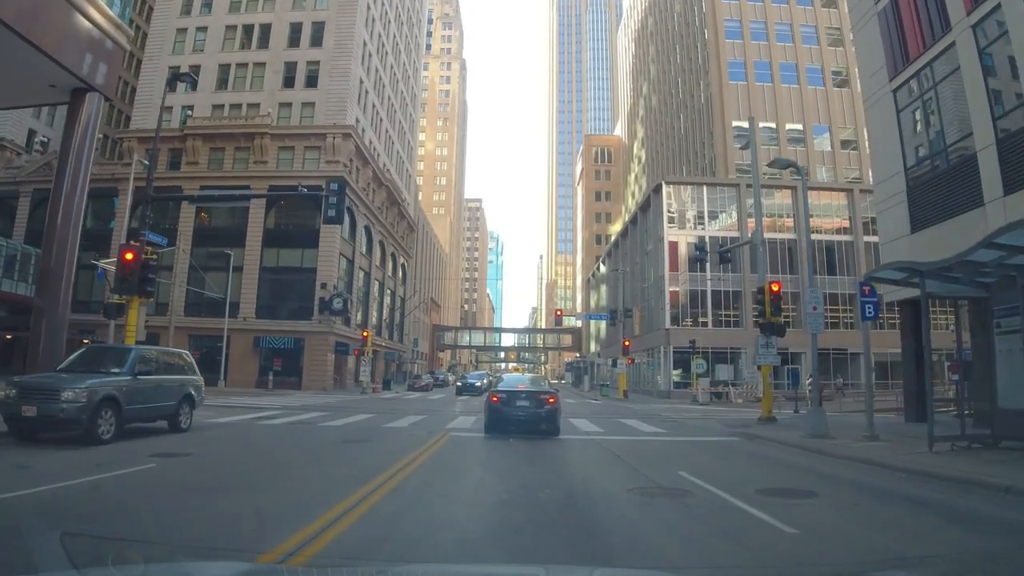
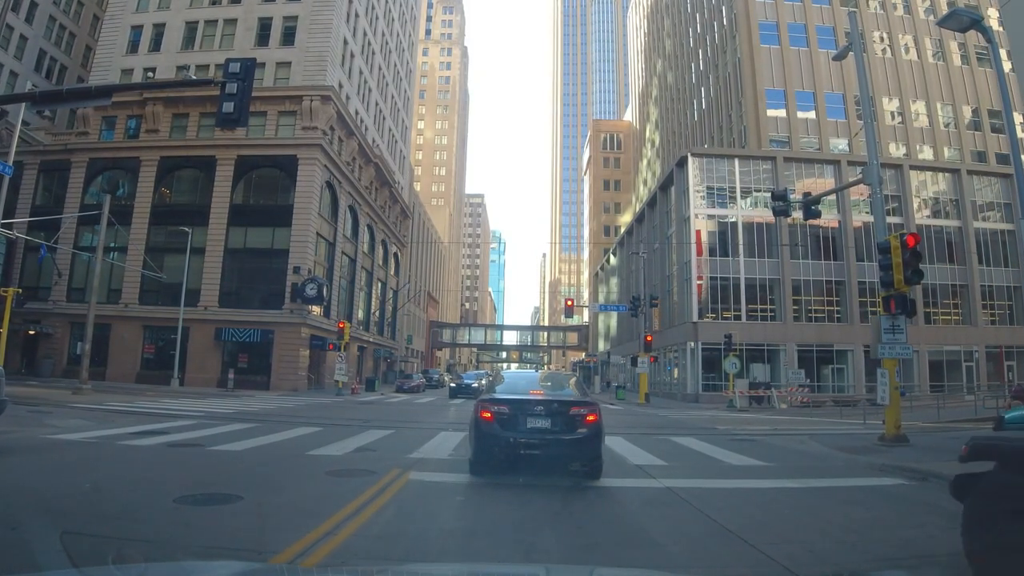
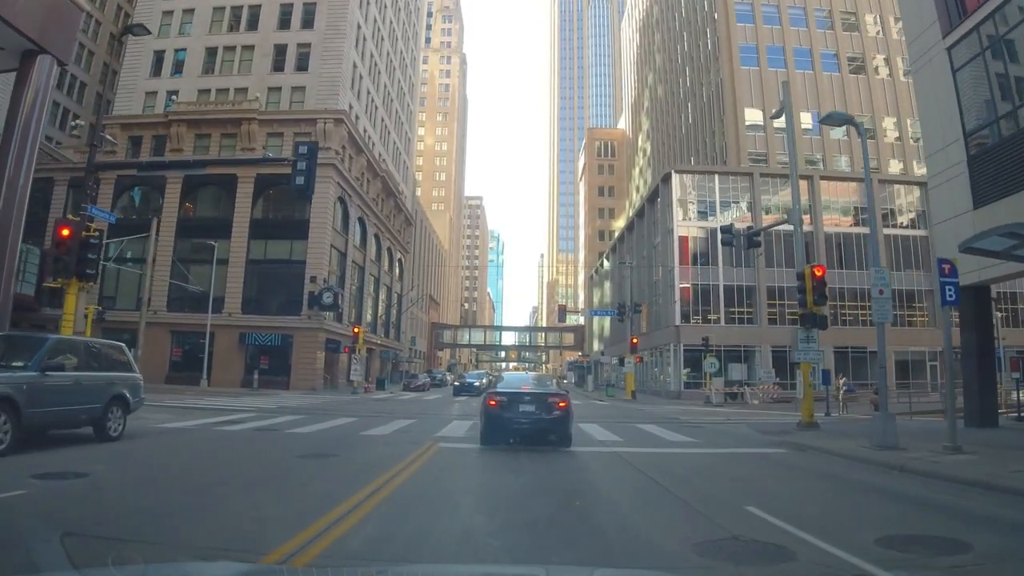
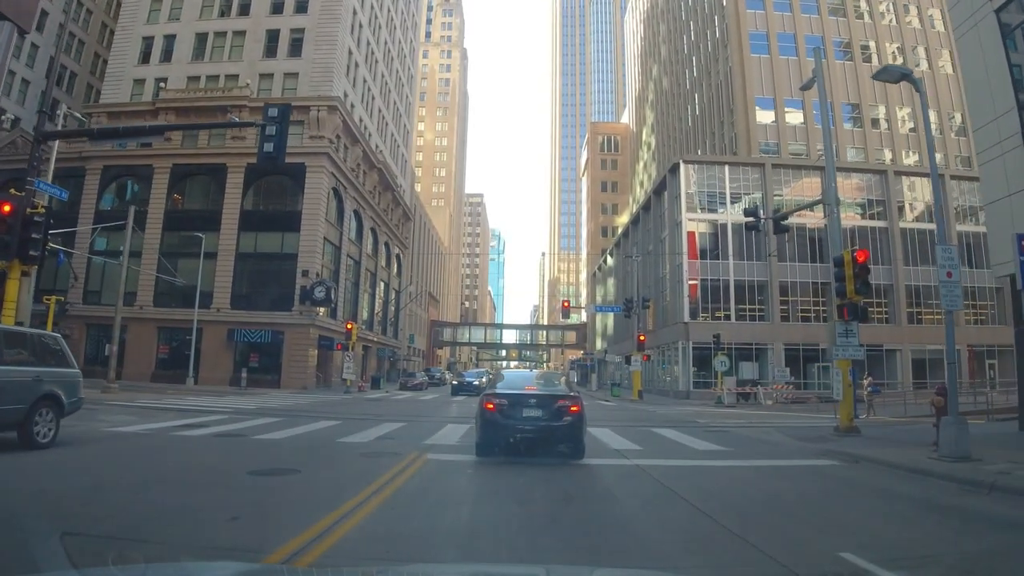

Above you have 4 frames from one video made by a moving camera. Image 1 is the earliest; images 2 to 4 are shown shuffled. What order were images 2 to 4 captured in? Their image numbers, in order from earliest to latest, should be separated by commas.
3, 4, 2
